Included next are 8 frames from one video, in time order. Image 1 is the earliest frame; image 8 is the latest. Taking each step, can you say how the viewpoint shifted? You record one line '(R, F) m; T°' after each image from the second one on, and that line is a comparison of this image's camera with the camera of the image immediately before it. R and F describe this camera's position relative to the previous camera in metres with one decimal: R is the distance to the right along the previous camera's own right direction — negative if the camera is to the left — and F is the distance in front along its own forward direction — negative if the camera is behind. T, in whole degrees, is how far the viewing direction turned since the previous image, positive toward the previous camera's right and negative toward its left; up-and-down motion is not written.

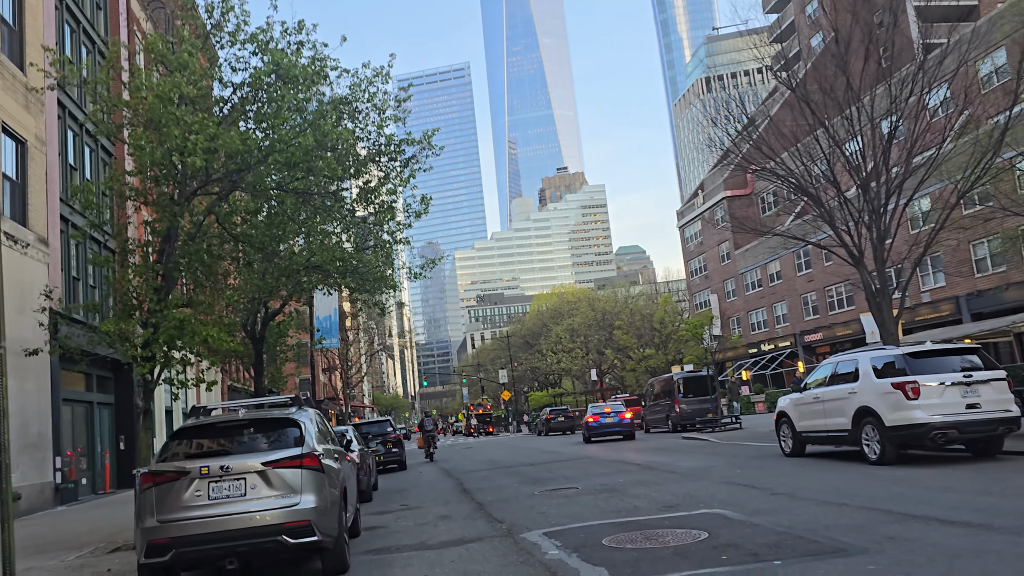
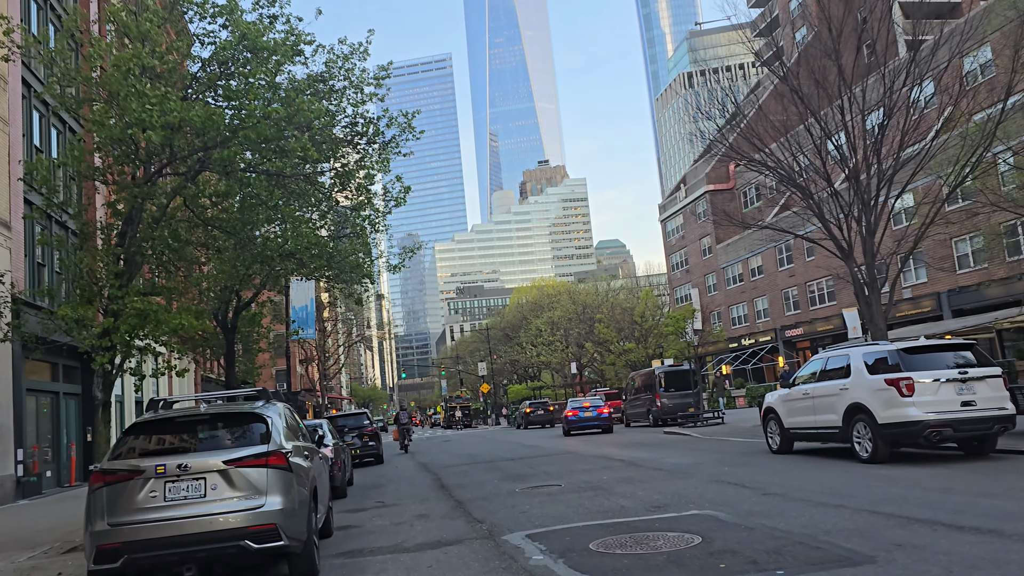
(0.0, +0.5) m; +1°
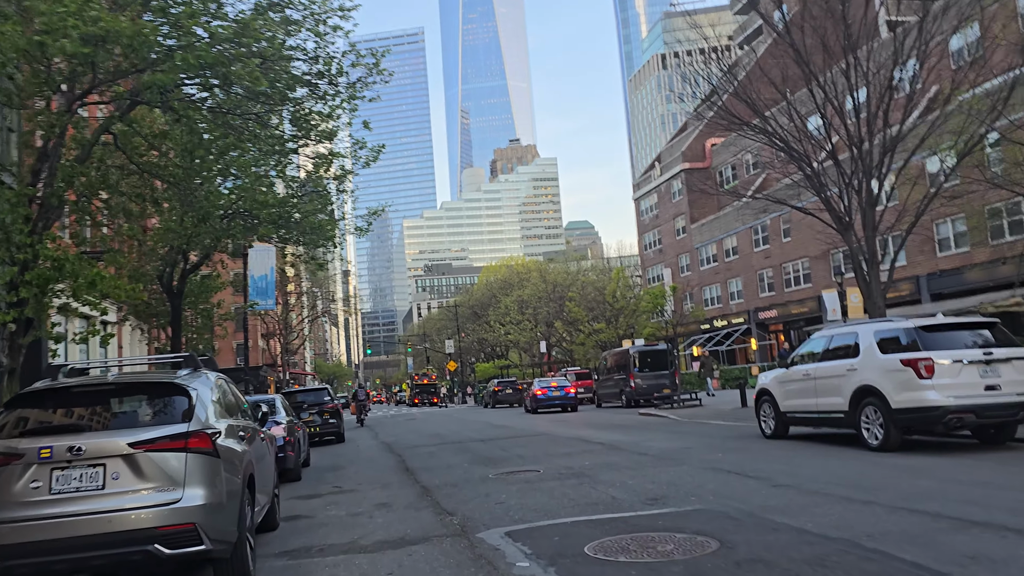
(-0.1, +1.4) m; +2°
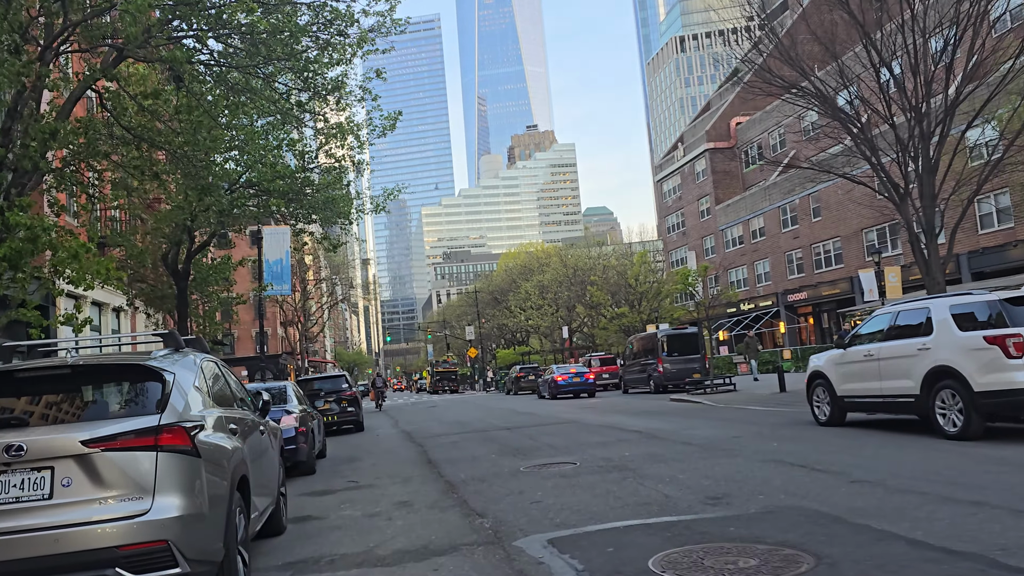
(-0.2, +1.1) m; -1°
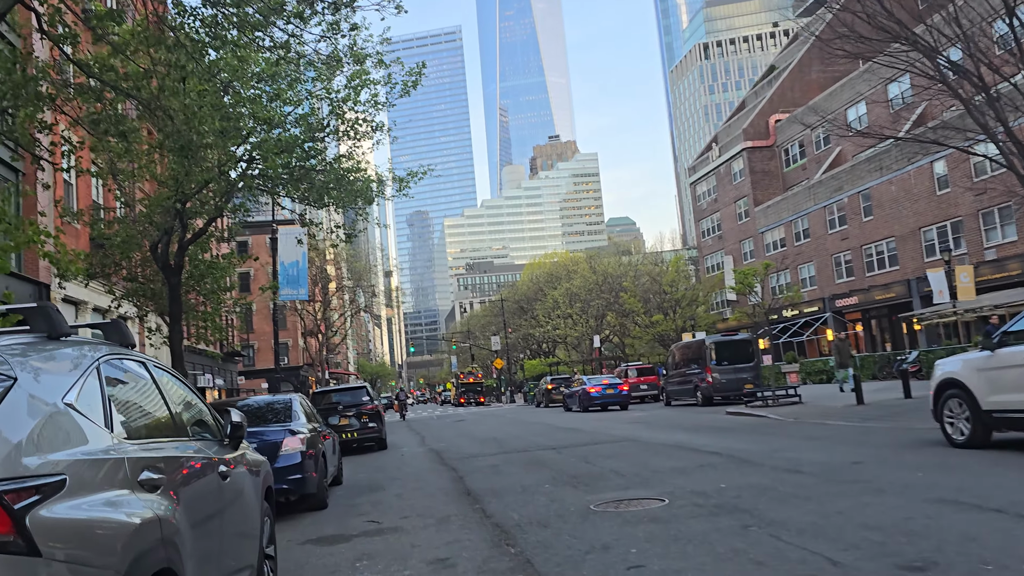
(-0.5, +2.4) m; -2°
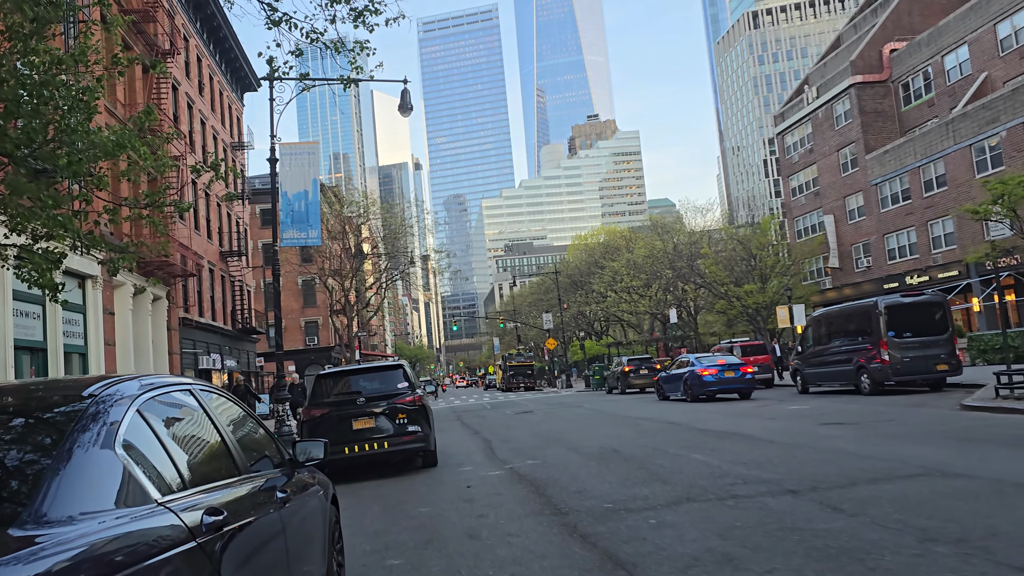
(-1.5, +8.1) m; -3°
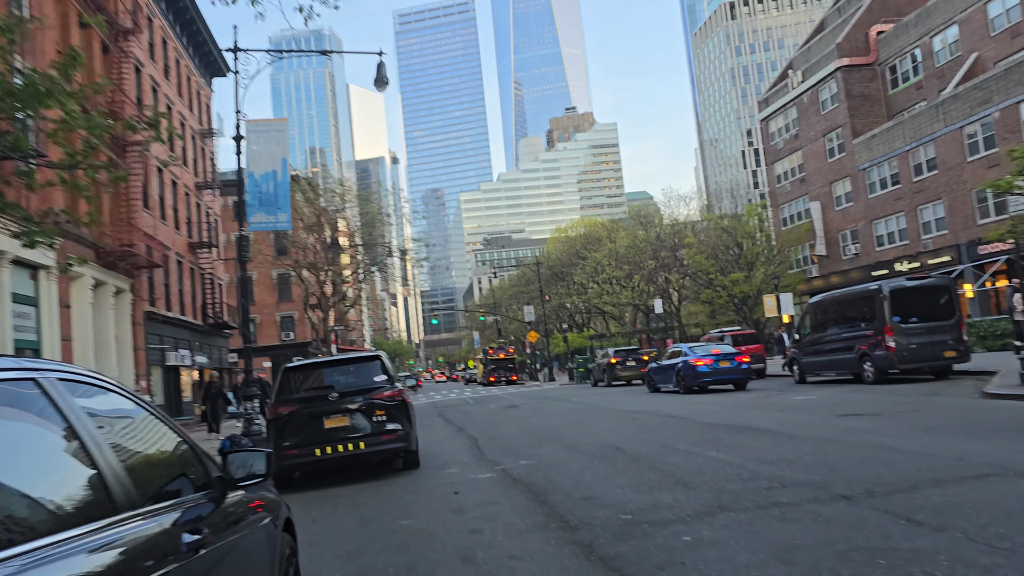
(-0.2, +1.3) m; +2°
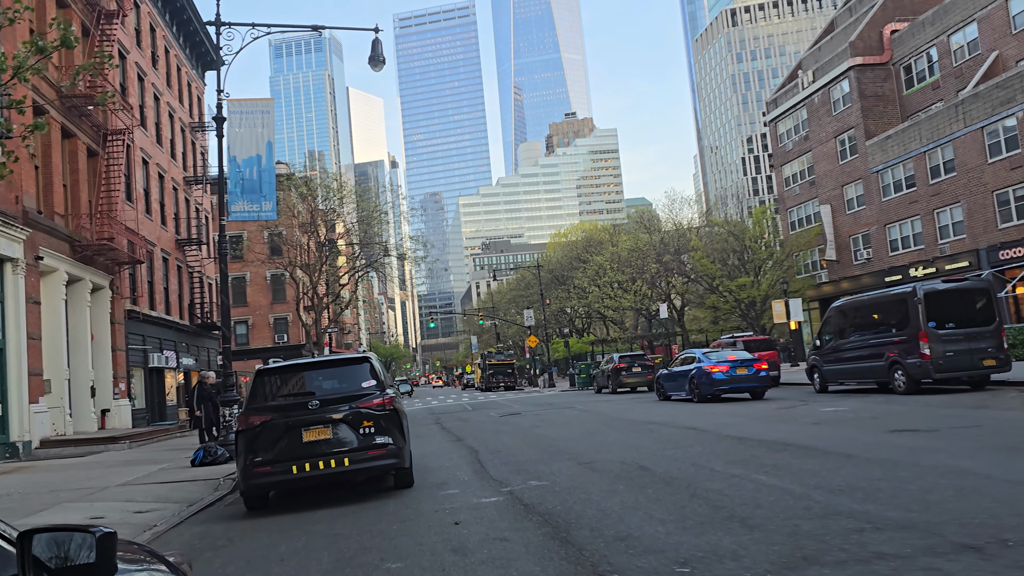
(-0.2, +1.5) m; 0°
